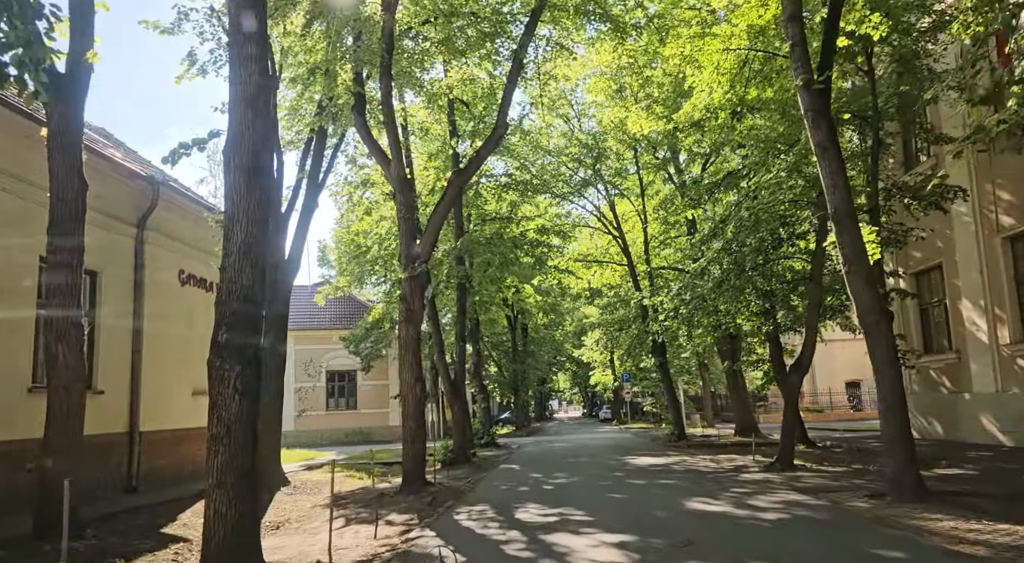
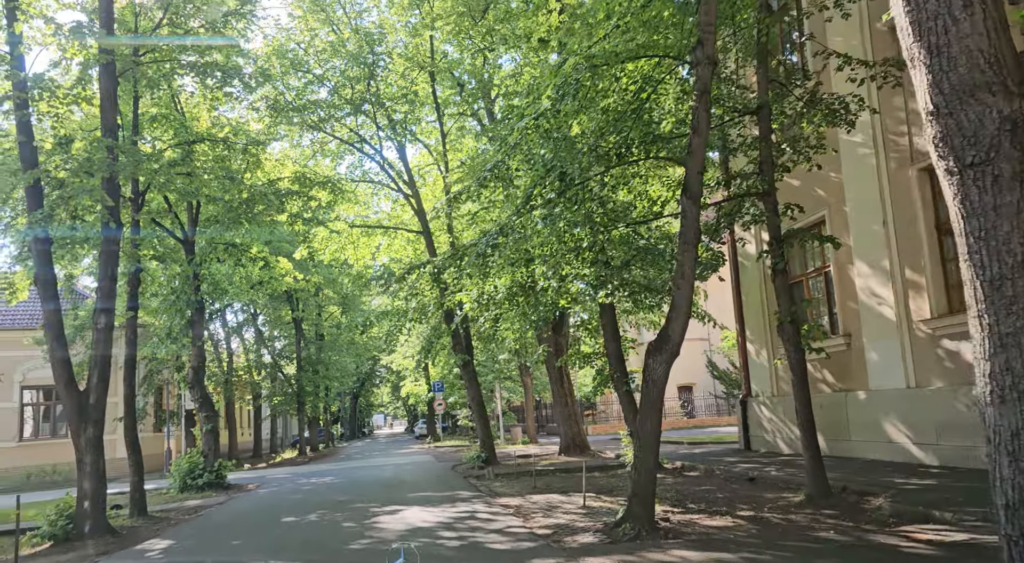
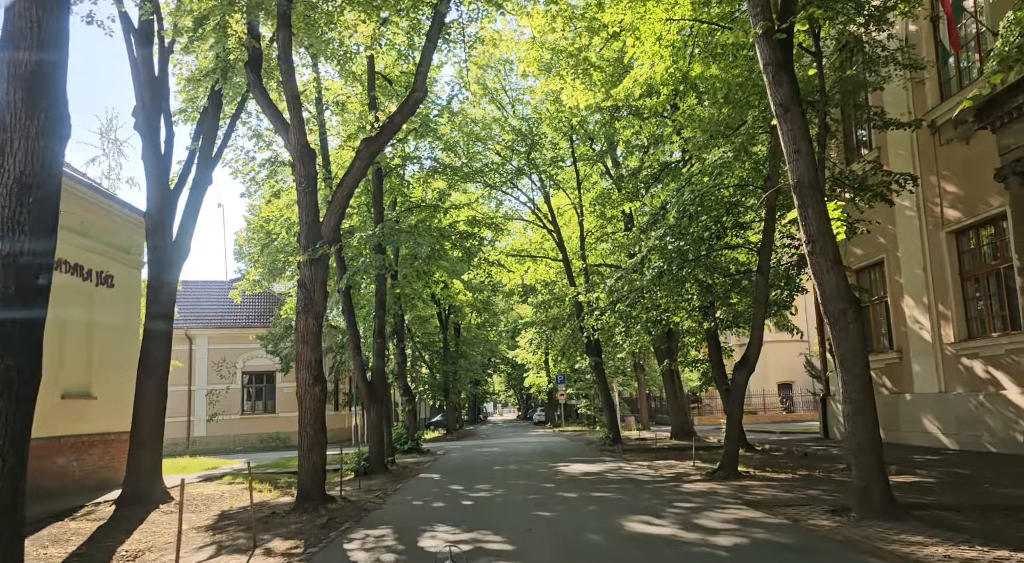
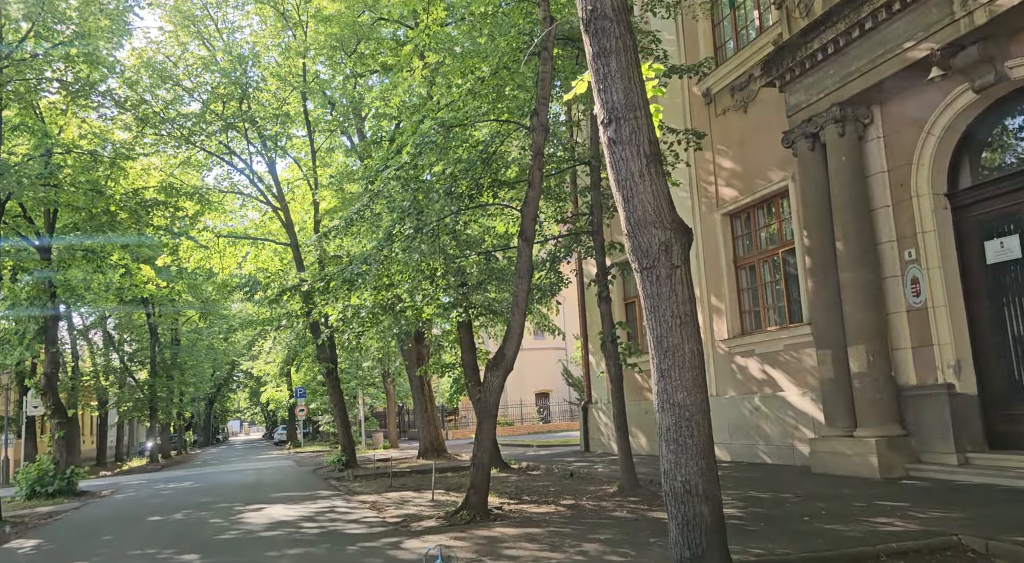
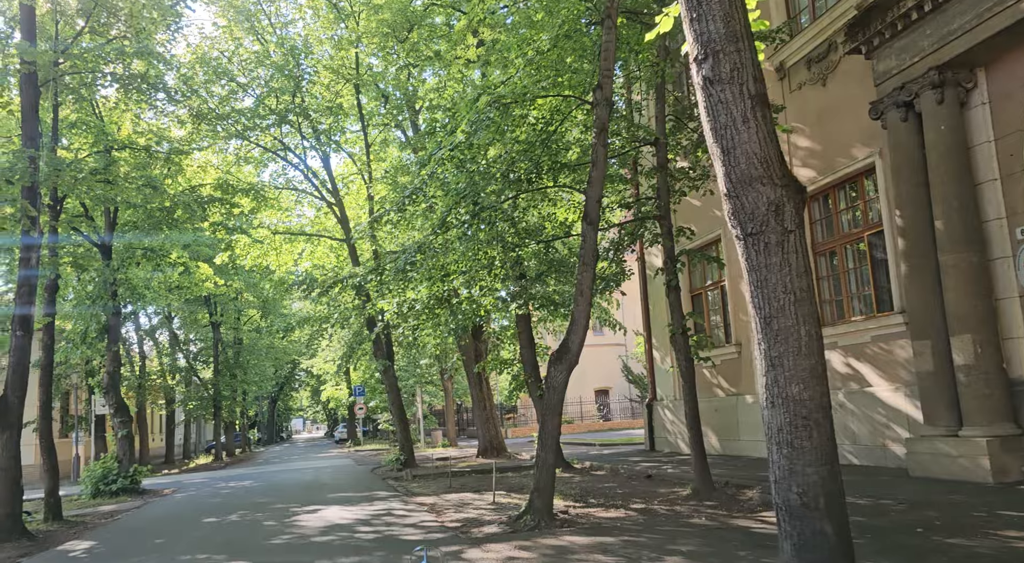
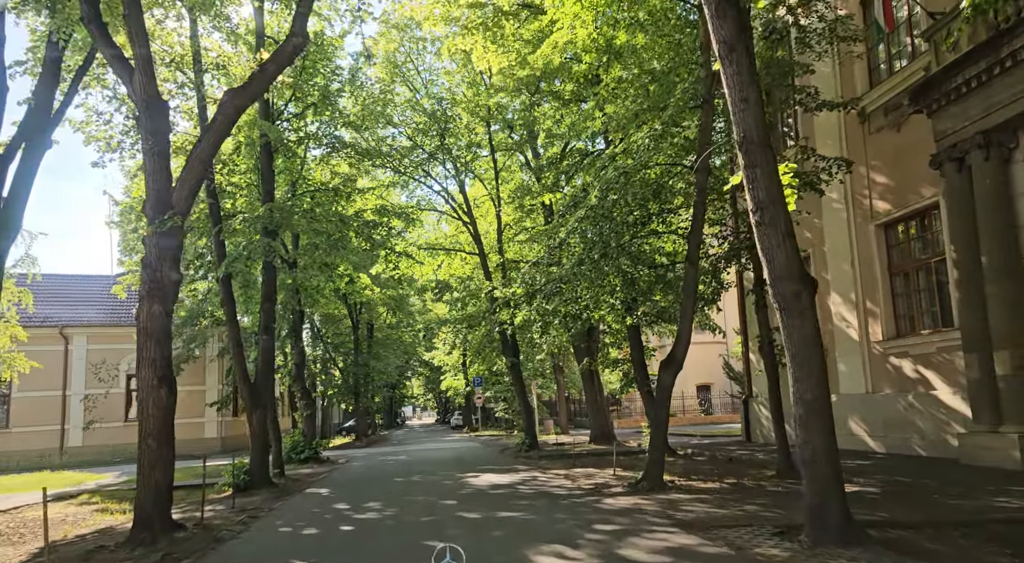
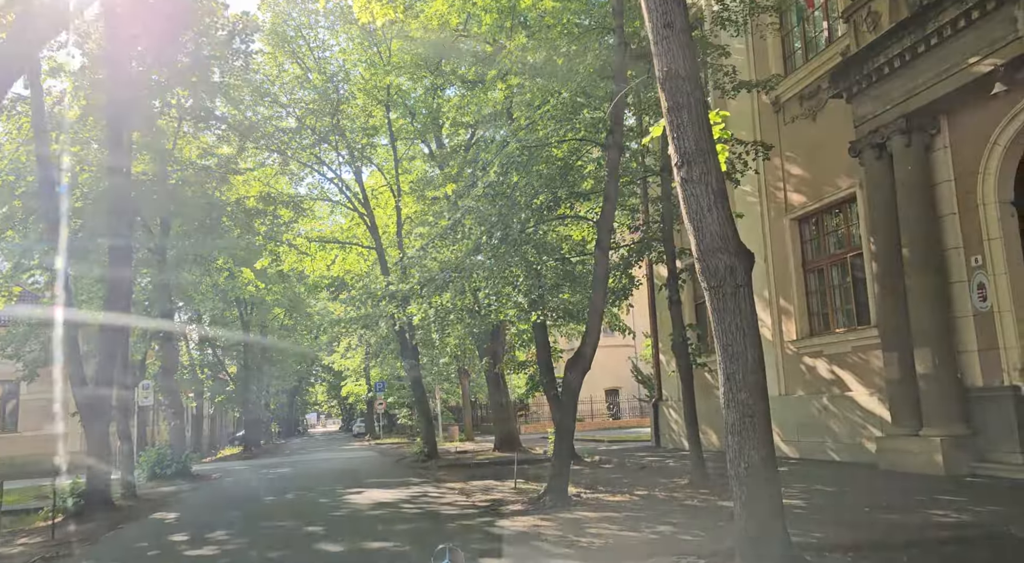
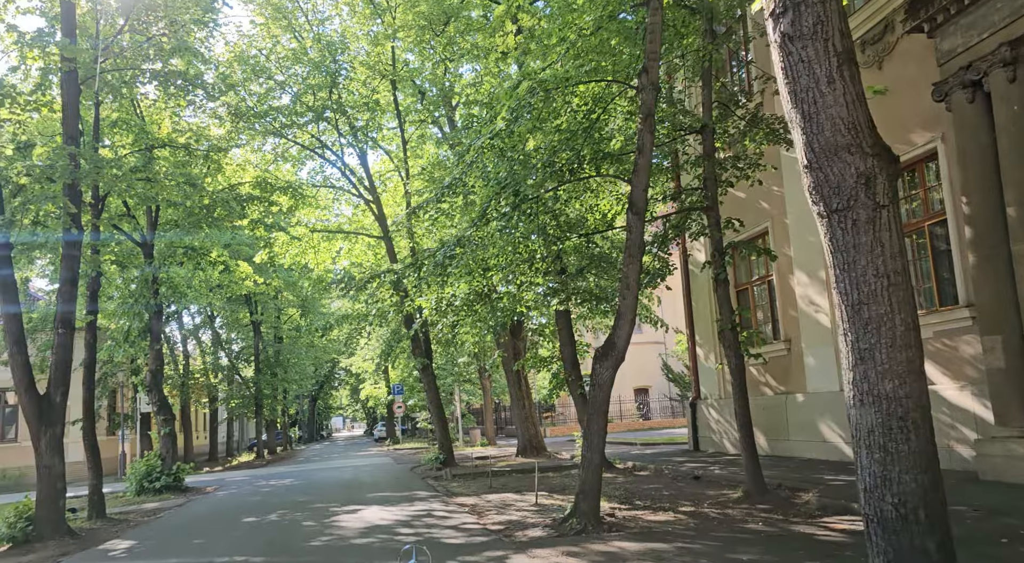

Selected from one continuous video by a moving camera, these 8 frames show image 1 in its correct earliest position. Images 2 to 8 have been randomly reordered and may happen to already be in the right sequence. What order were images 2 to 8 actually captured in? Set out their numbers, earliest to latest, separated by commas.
3, 6, 7, 4, 5, 8, 2
